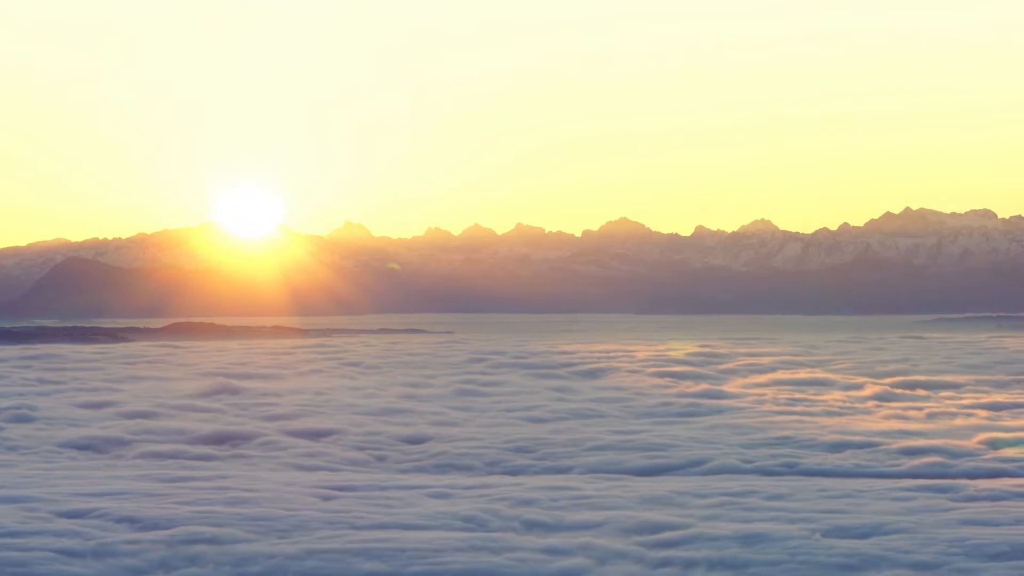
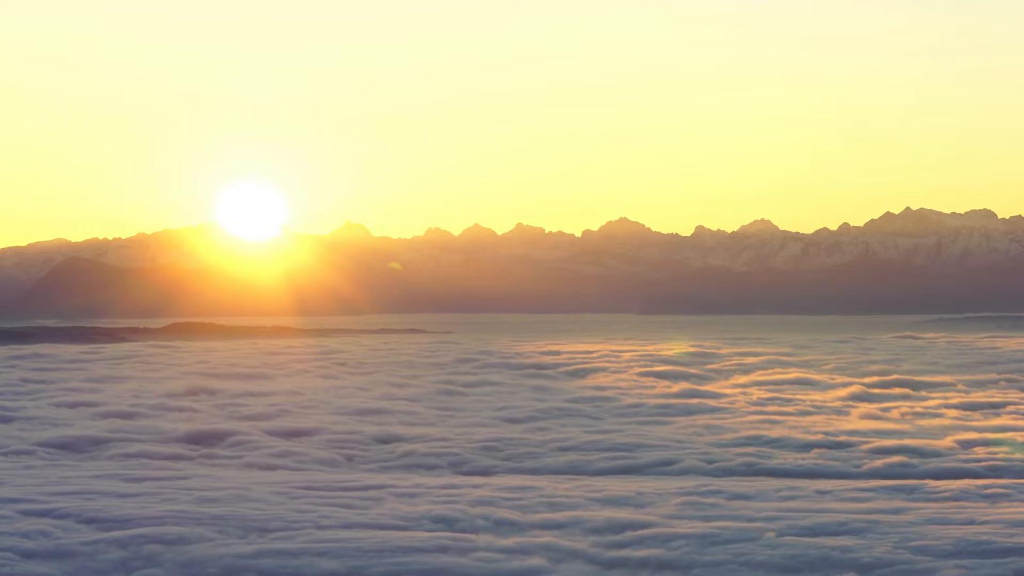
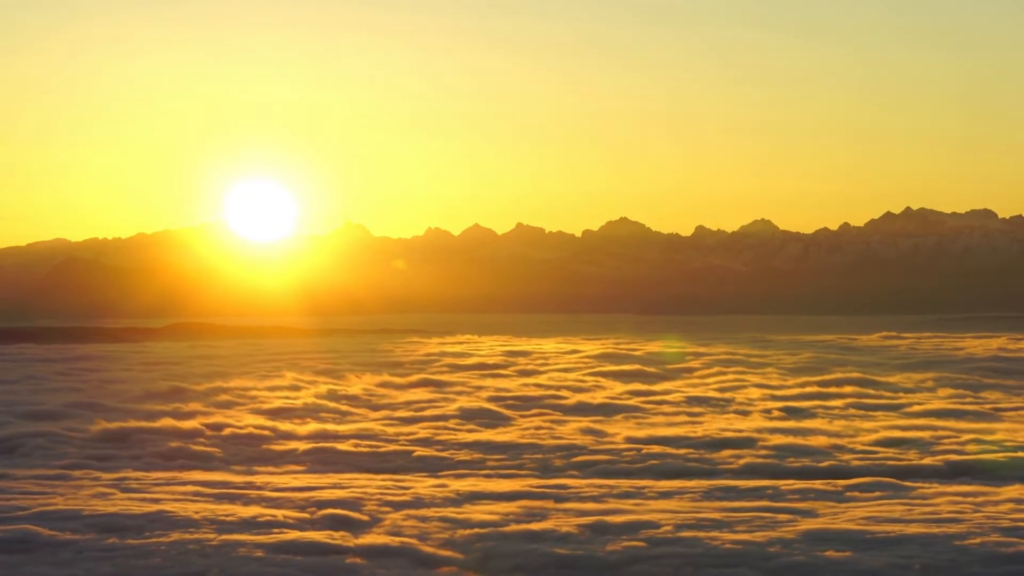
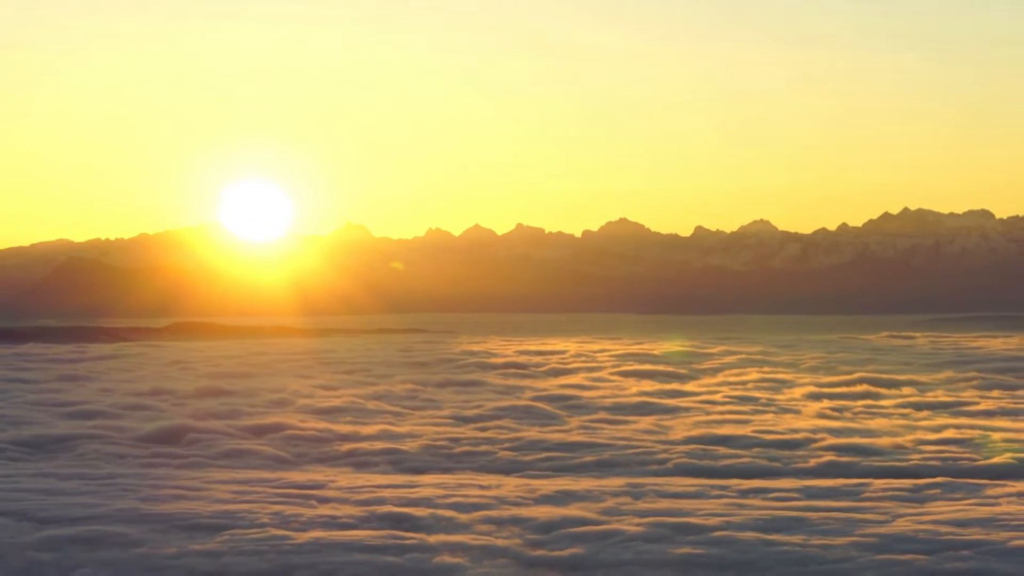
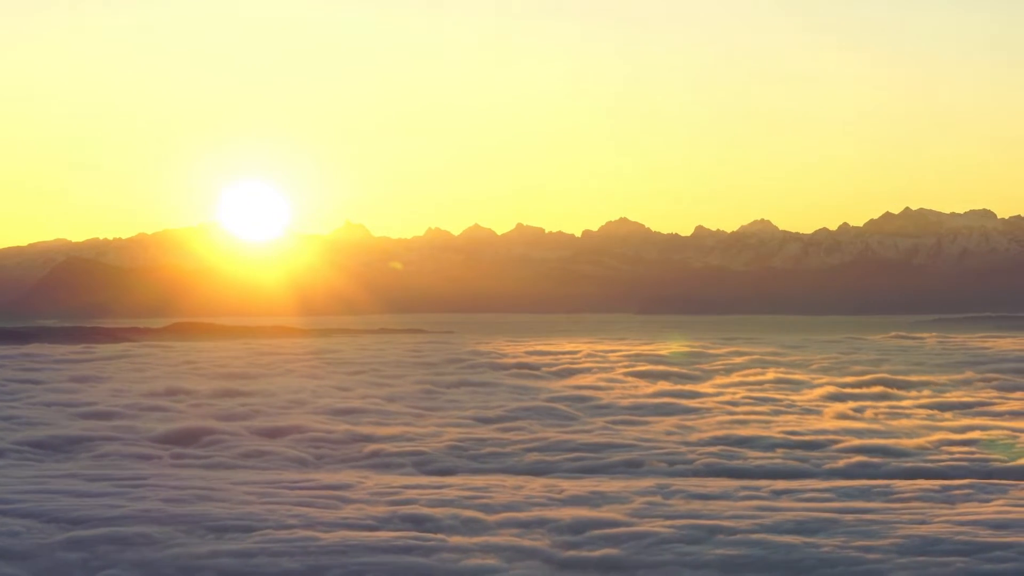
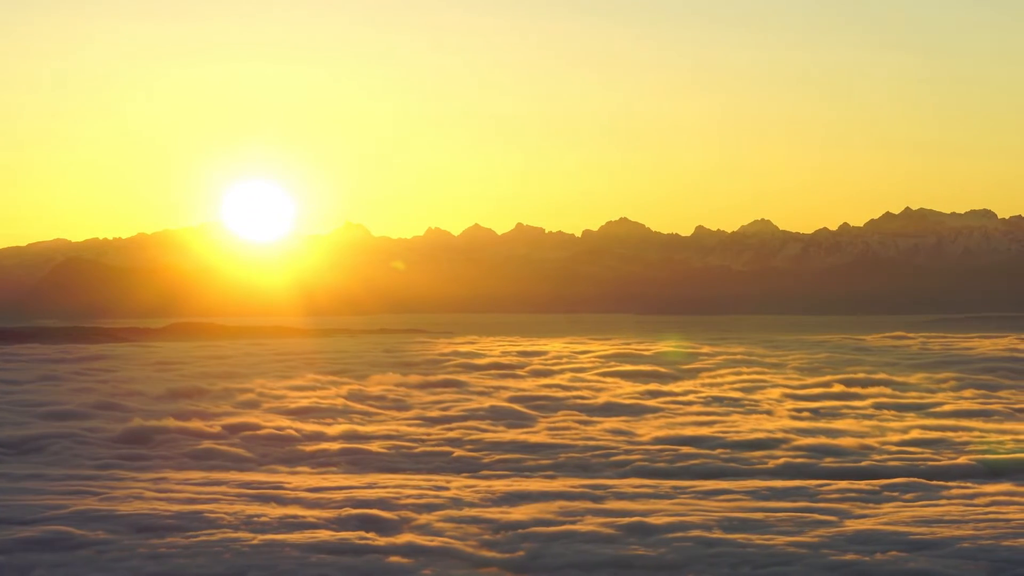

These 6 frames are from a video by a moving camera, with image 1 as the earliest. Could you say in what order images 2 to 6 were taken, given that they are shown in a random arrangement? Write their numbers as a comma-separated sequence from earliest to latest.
2, 5, 4, 6, 3
